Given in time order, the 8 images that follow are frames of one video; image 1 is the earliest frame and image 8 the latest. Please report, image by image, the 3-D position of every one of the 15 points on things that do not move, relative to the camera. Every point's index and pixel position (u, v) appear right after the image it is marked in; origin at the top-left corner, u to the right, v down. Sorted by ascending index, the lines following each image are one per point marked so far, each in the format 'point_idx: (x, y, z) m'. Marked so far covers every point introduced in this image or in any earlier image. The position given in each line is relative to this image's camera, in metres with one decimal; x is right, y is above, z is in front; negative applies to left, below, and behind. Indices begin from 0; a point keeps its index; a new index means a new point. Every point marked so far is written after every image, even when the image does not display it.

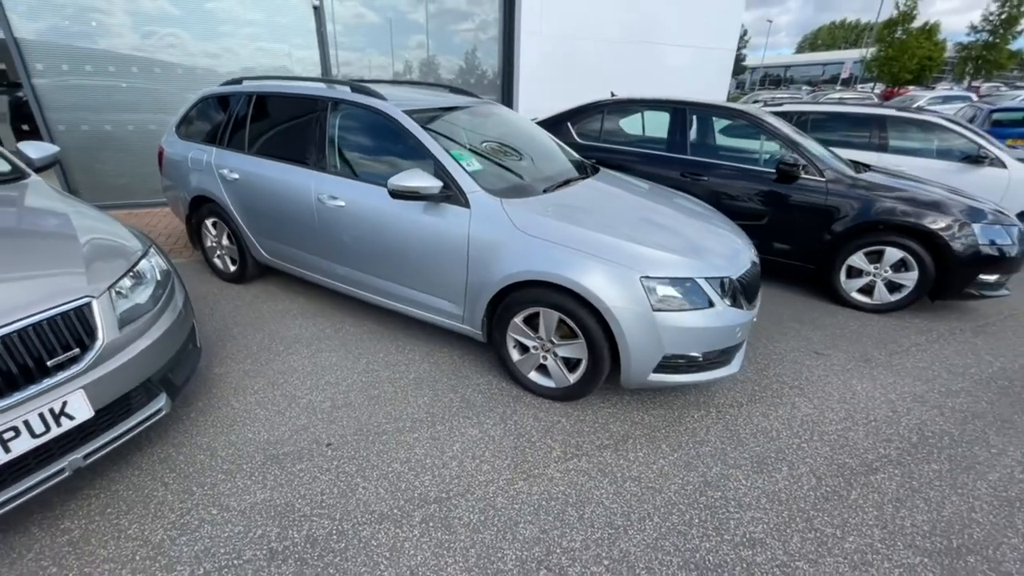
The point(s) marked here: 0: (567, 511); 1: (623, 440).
0: (+0.2, -0.9, +1.8) m
1: (+0.5, -0.8, +2.2) m
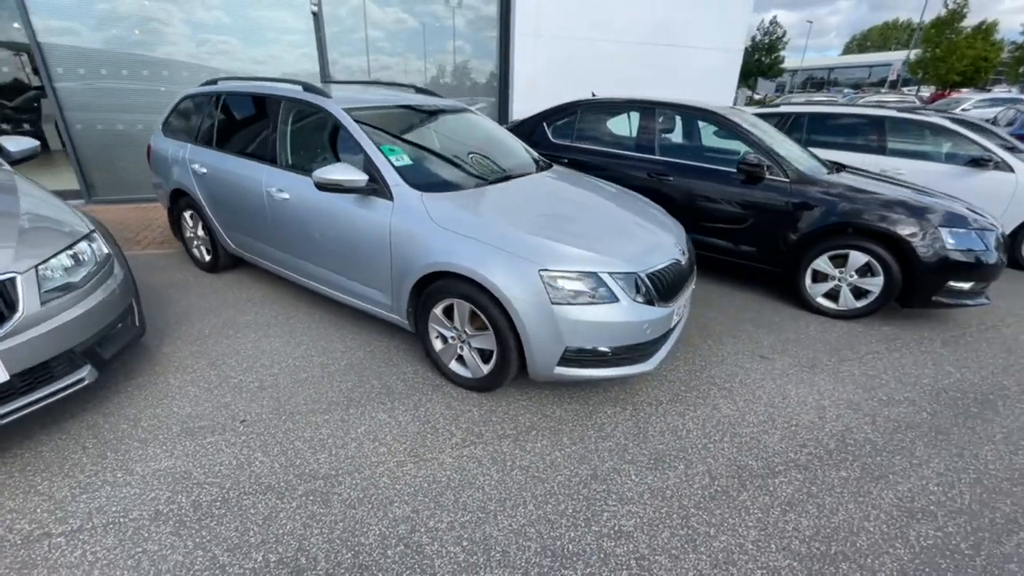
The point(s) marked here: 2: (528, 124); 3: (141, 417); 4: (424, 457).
0: (-0.3, -0.9, +1.9) m
1: (+0.1, -0.7, +2.2) m
2: (+0.1, +1.9, +5.0) m
3: (-1.9, -0.6, +2.2) m
4: (-0.4, -0.8, +2.1) m
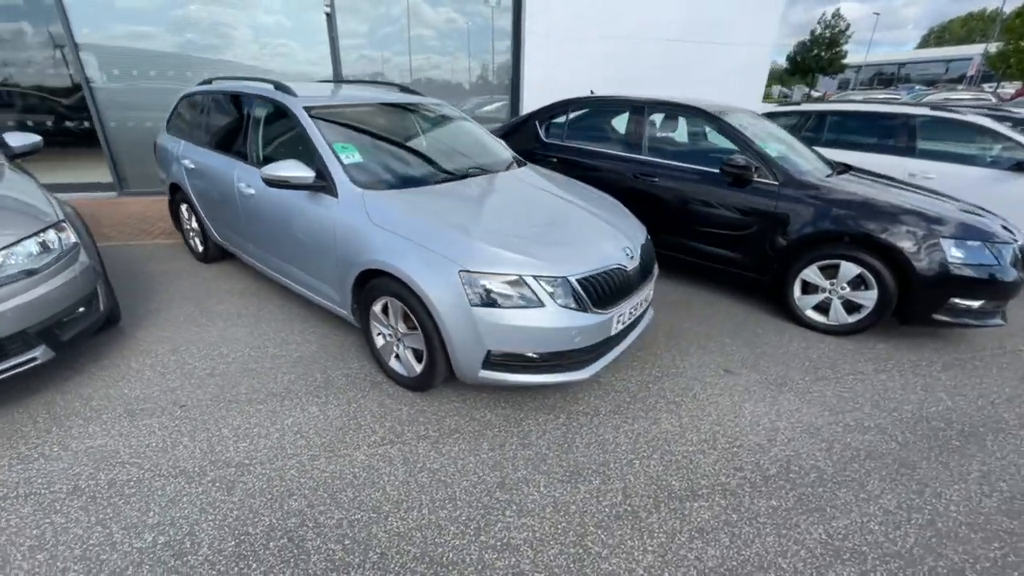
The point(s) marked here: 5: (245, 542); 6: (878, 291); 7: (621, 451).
0: (-0.7, -0.9, +1.9) m
1: (-0.3, -0.7, +2.2) m
2: (+0.1, +1.9, +5.0) m
3: (-2.3, -0.6, +2.4) m
4: (-0.8, -0.8, +2.1) m
5: (-1.0, -1.0, +1.7) m
6: (+2.6, 0.0, +3.1) m
7: (+0.5, -0.8, +2.2) m
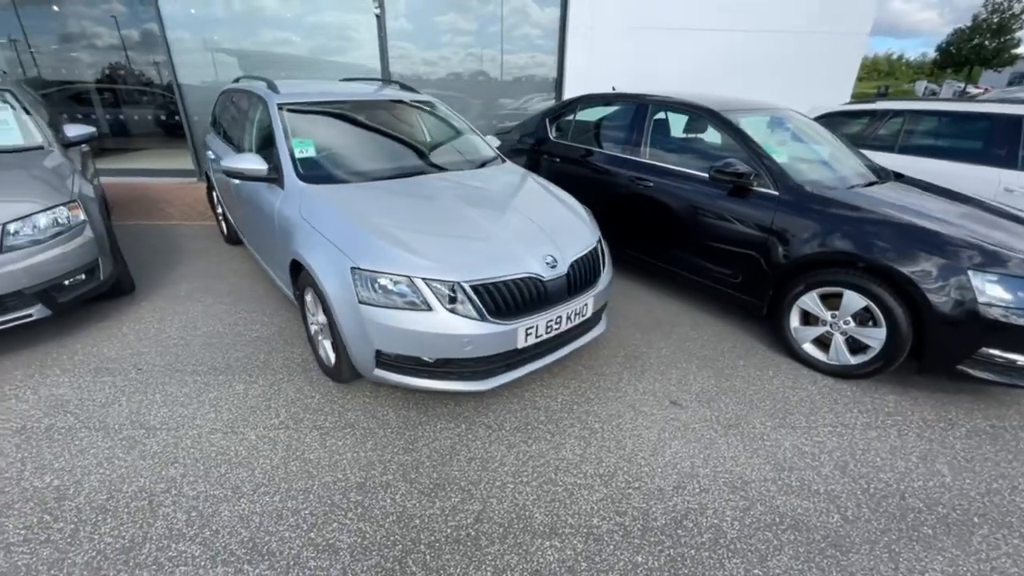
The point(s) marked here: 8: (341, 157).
0: (-1.3, -0.8, +2.0) m
1: (-0.9, -0.7, +2.3) m
2: (+0.3, +1.8, +4.9) m
3: (-2.7, -0.4, +2.8) m
4: (-1.4, -0.7, +2.2) m
5: (-1.7, -0.9, +1.8) m
6: (+2.2, -0.2, +2.5) m
7: (0.0, -0.9, +2.0) m
8: (-1.2, +0.9, +3.1) m
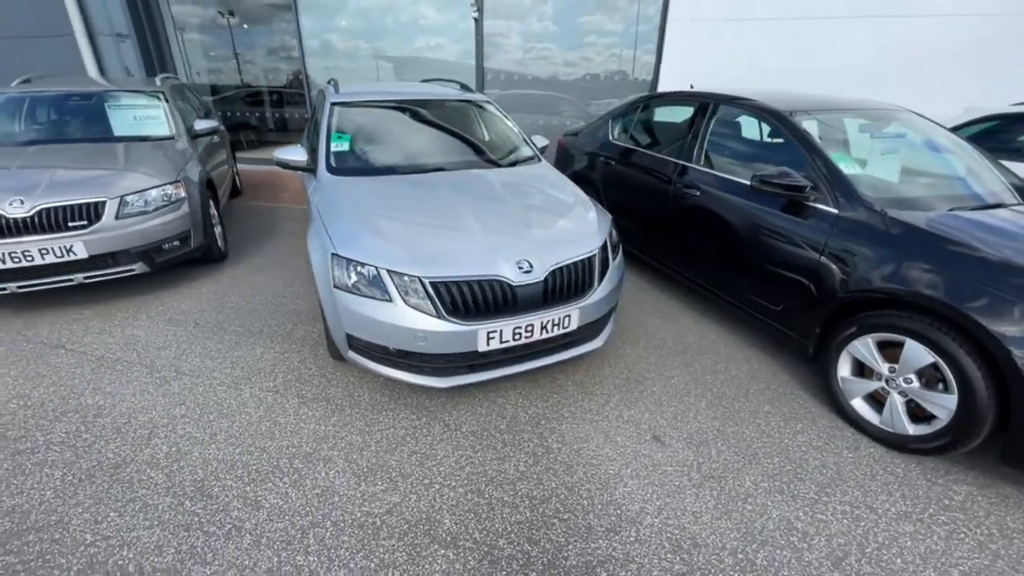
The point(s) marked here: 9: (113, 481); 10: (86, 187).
0: (-1.6, -0.7, +2.3) m
1: (-1.1, -0.6, +2.4) m
2: (+1.0, +1.8, +4.6) m
3: (-2.7, -0.1, +3.4) m
4: (-1.6, -0.6, +2.5) m
5: (-2.0, -0.7, +2.2) m
6: (+2.0, -0.5, +1.9) m
7: (-0.4, -0.8, +2.0) m
8: (-1.0, +1.0, +3.3) m
9: (-1.8, -0.8, +1.9) m
10: (-3.1, +0.7, +3.1) m
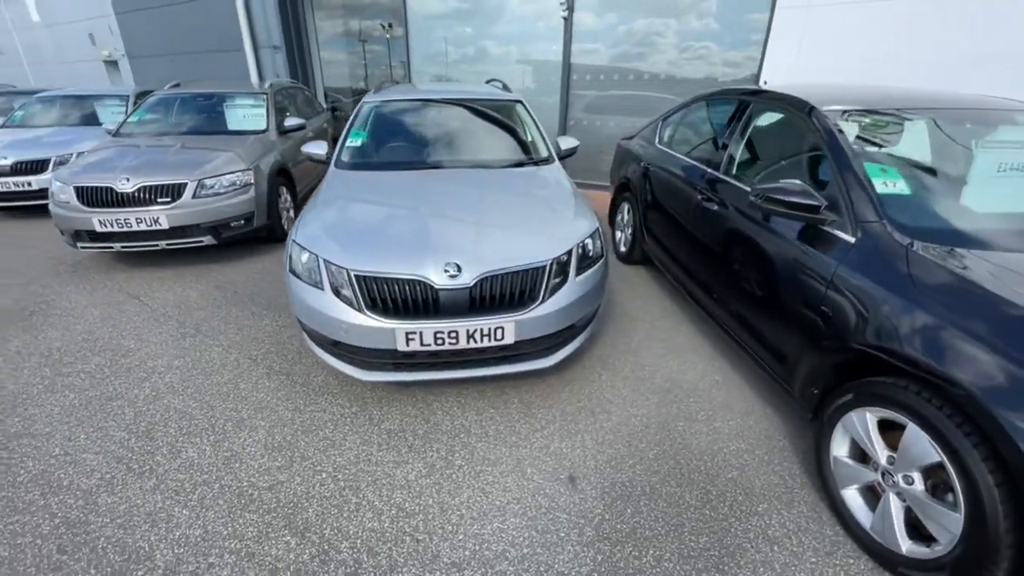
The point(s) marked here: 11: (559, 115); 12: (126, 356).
0: (-1.9, -0.5, +2.7) m
1: (-1.4, -0.5, +2.7) m
2: (+1.4, +1.6, +4.2) m
3: (-2.6, +0.2, +4.0) m
4: (-1.9, -0.4, +2.9) m
5: (-2.3, -0.5, +2.7) m
6: (+1.4, -0.7, +1.4) m
7: (-0.8, -0.8, +2.1) m
8: (-0.9, +1.1, +3.4) m
9: (-2.2, -0.7, +2.3) m
10: (-3.0, +1.0, +3.9) m
11: (+0.8, +2.7, +6.9) m
12: (-2.5, -0.4, +2.8) m
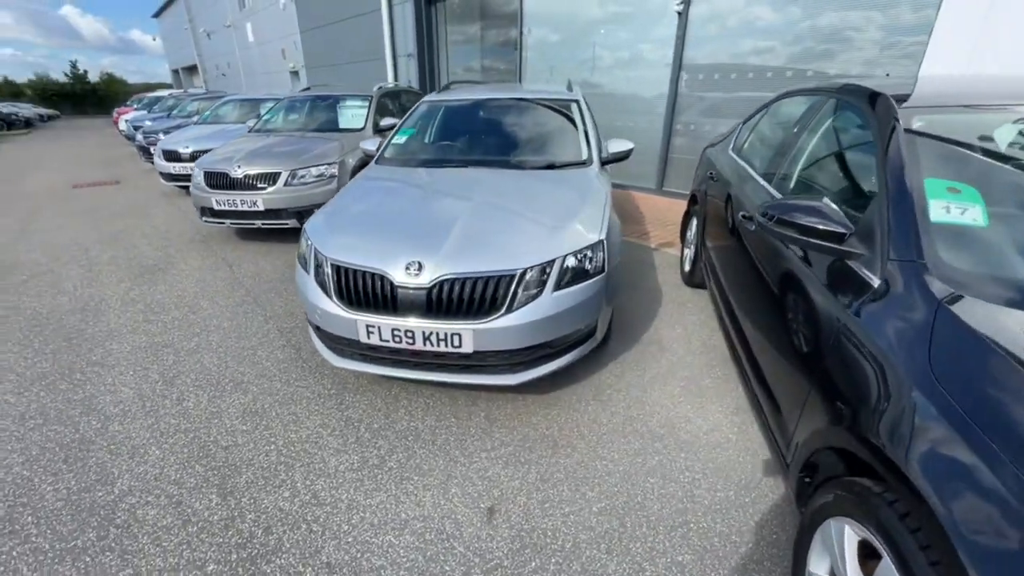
0: (-1.9, -0.3, +3.1) m
1: (-1.5, -0.4, +2.9) m
2: (+1.9, +1.3, +3.6) m
3: (-2.2, +0.4, +4.6) m
4: (-1.8, -0.2, +3.3) m
5: (-2.3, -0.3, +3.2) m
6: (+0.8, -0.9, +0.9) m
7: (-1.1, -0.7, +2.2) m
8: (-0.6, +1.1, +3.5) m
9: (-2.3, -0.4, +2.8) m
10: (-2.4, +1.3, +4.5) m
11: (+2.2, +2.5, +6.4) m
12: (-2.4, -0.2, +3.3) m
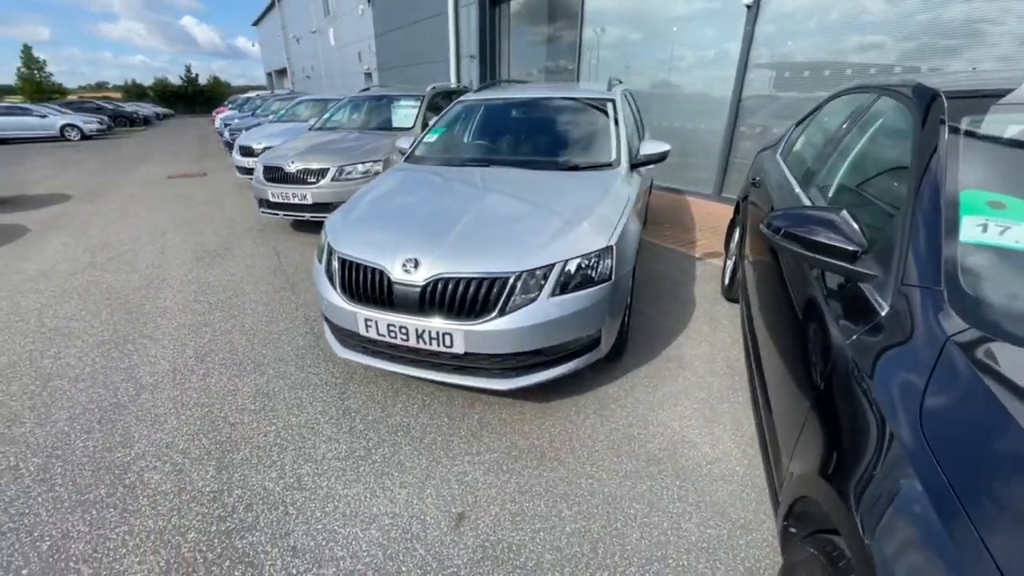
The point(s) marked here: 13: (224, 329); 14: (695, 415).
0: (-1.8, -0.2, +3.3) m
1: (-1.4, -0.3, +3.1) m
2: (+2.2, +1.2, +3.2) m
3: (-1.8, +0.5, +4.8) m
4: (-1.7, -0.1, +3.4) m
5: (-2.2, -0.1, +3.5) m
6: (+0.6, -0.9, +0.7) m
7: (-1.2, -0.7, +2.3) m
8: (-0.3, +1.1, +3.5) m
9: (-2.3, -0.3, +3.1) m
10: (-2.0, +1.4, +4.7) m
11: (+2.9, +2.3, +6.0) m
12: (-2.2, -0.1, +3.6) m
13: (-2.1, -0.3, +3.1) m
14: (+1.0, -0.7, +2.3) m
